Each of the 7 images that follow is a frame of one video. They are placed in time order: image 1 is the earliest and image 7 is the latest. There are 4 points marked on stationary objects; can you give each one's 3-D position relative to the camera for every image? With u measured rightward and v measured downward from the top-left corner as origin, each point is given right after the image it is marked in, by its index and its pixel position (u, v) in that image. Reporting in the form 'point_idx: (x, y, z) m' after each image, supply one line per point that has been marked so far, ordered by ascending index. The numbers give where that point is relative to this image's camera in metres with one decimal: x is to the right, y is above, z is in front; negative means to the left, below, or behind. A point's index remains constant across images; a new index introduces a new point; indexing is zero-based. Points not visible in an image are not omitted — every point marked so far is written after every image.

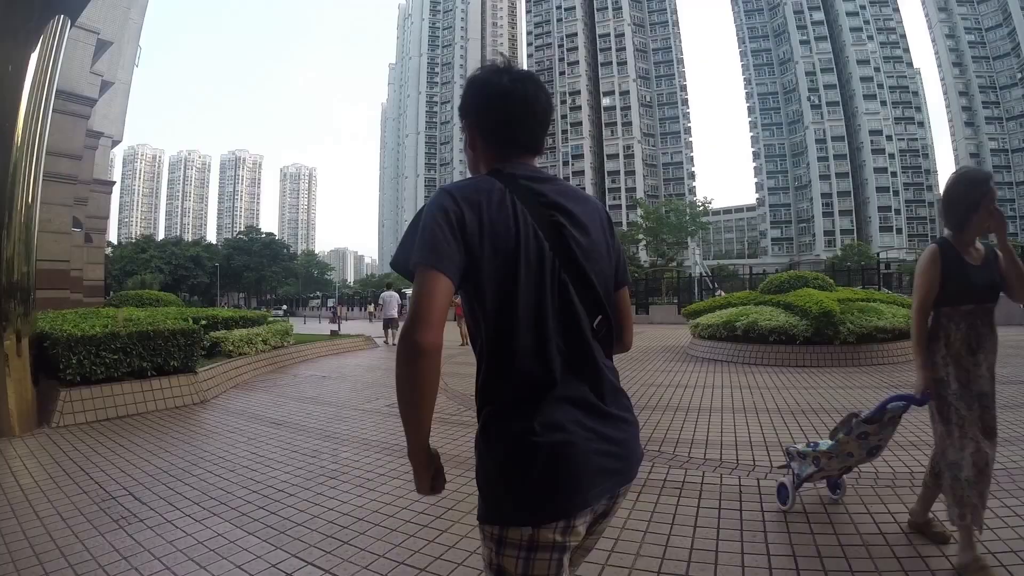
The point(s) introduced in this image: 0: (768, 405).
0: (+2.8, -1.3, +5.4) m
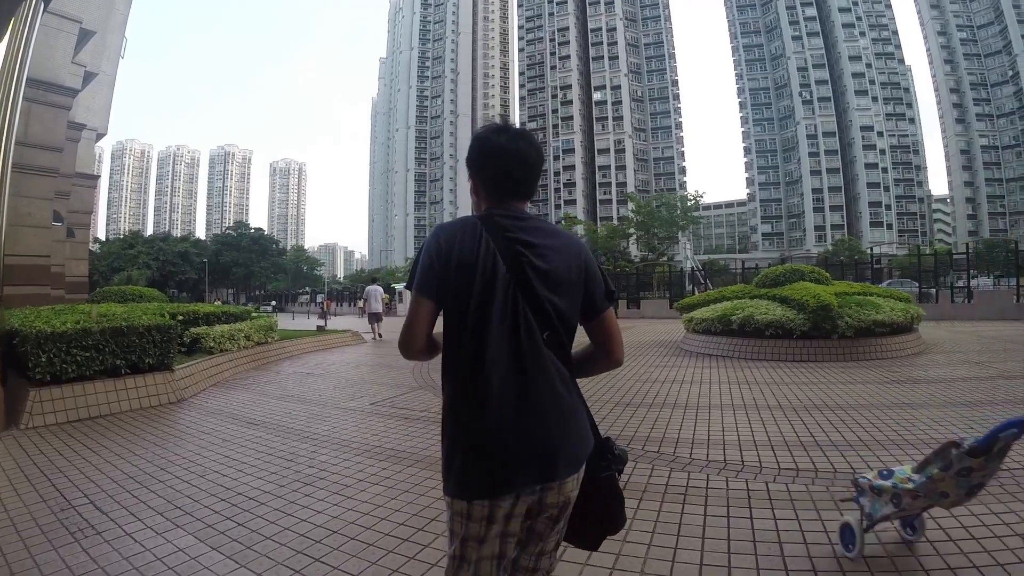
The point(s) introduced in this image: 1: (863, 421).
0: (+2.7, -1.2, +5.3) m
1: (+3.2, -1.2, +4.5) m
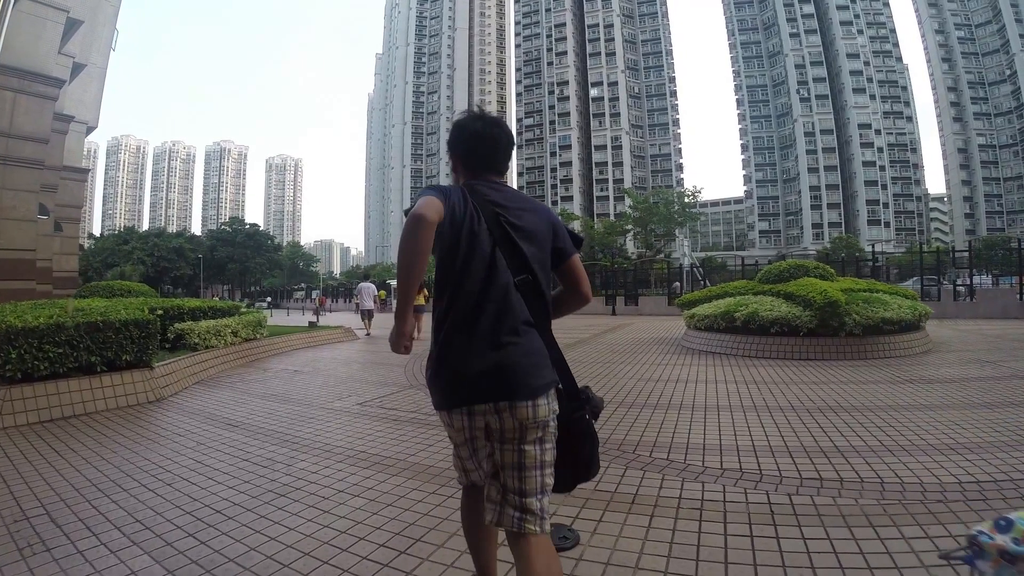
0: (+2.7, -1.1, +5.0) m
1: (+3.2, -1.2, +4.3) m
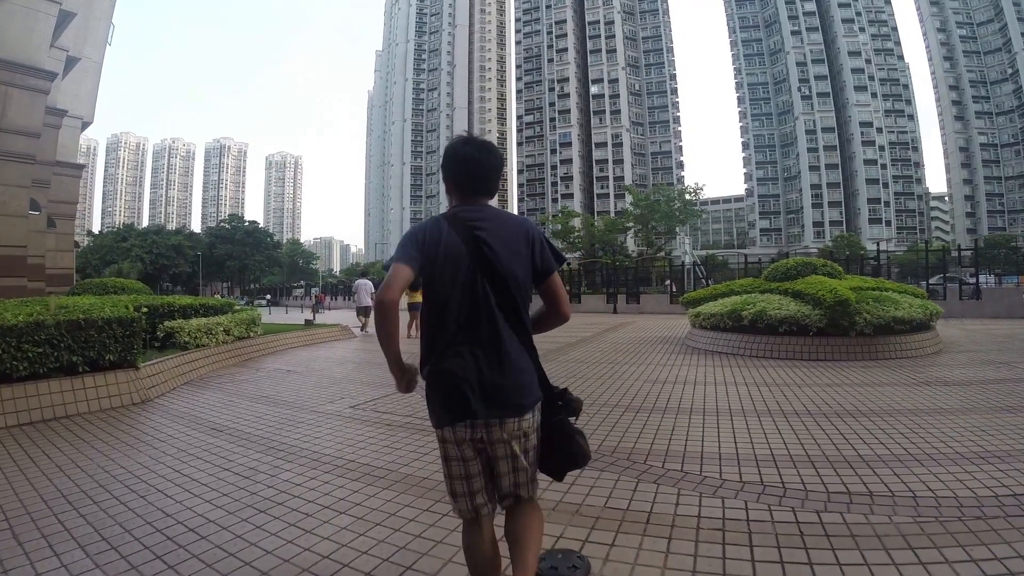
0: (+2.7, -1.1, +4.8) m
1: (+3.2, -1.2, +4.1) m
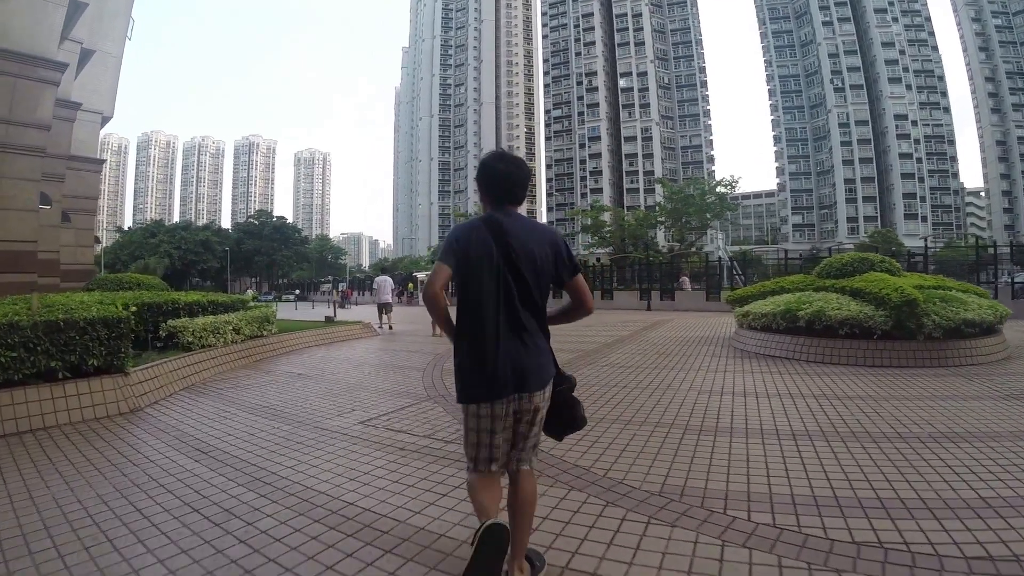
0: (+2.9, -1.1, +4.1) m
1: (+3.4, -1.1, +3.3) m
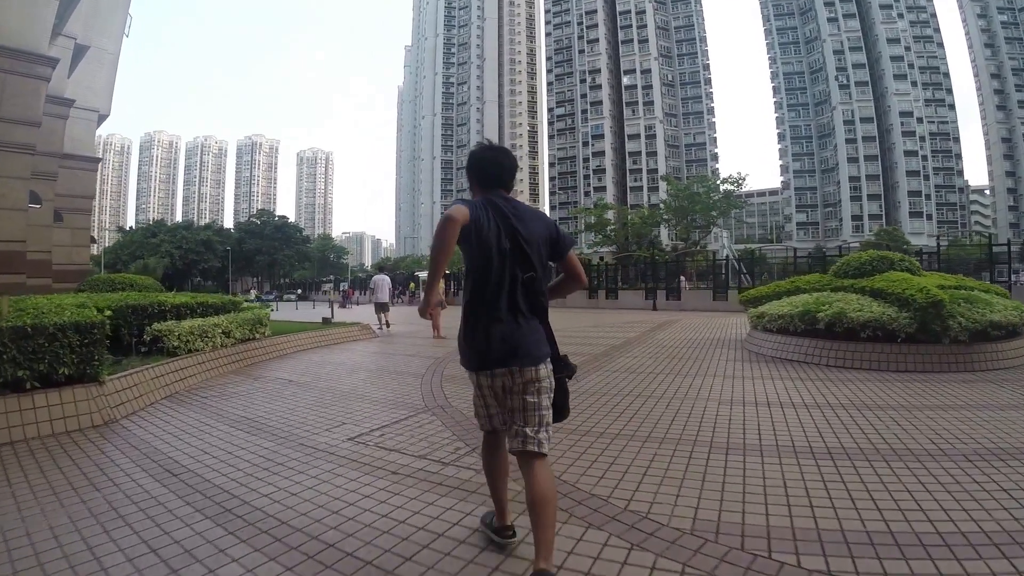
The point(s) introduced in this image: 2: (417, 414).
0: (+3.0, -1.1, +3.7) m
1: (+3.4, -1.2, +3.0) m
2: (-0.8, -1.0, +4.2) m
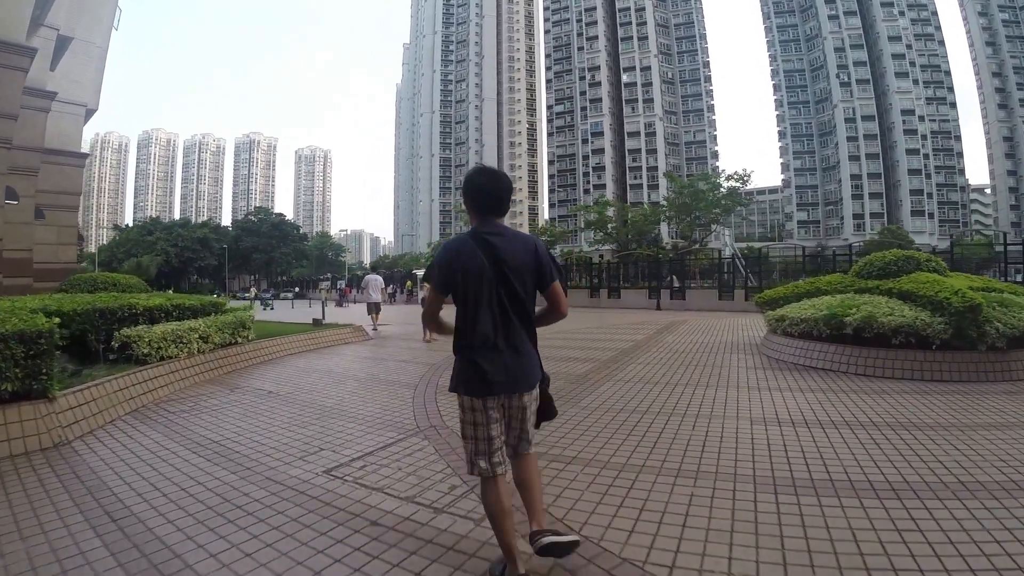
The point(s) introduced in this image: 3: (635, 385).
0: (+3.0, -1.2, +3.2) m
1: (+3.5, -1.2, +2.5) m
2: (-0.8, -1.1, +3.7) m
3: (+1.4, -1.1, +5.7) m
